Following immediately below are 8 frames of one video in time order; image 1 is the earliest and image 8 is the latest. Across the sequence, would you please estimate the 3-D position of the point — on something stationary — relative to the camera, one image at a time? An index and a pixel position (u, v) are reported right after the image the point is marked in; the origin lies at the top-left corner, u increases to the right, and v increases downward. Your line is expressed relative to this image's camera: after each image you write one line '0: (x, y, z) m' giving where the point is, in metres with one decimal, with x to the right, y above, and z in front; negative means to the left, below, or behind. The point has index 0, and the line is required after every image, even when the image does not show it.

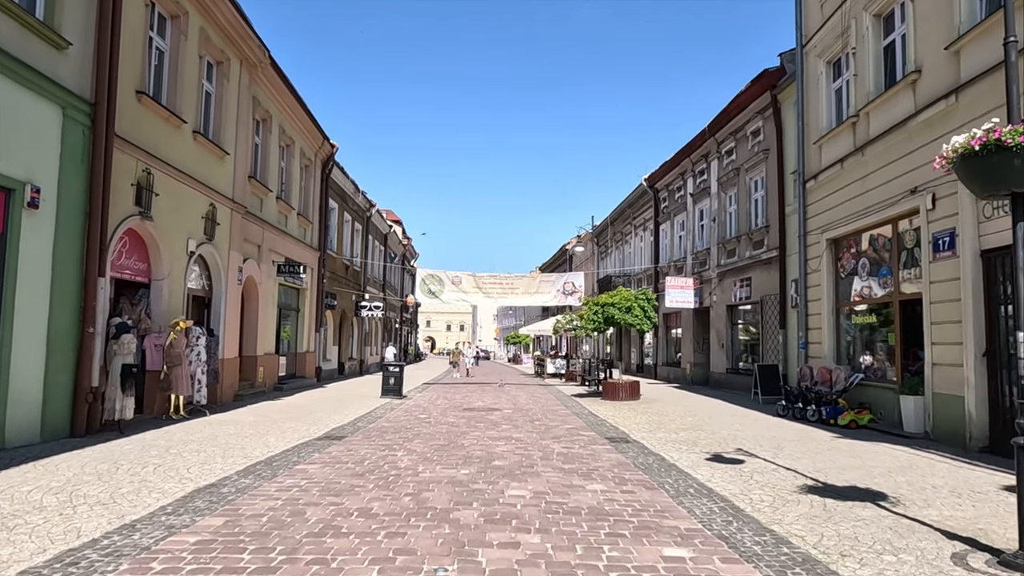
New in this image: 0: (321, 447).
0: (-2.6, -2.1, +9.0) m
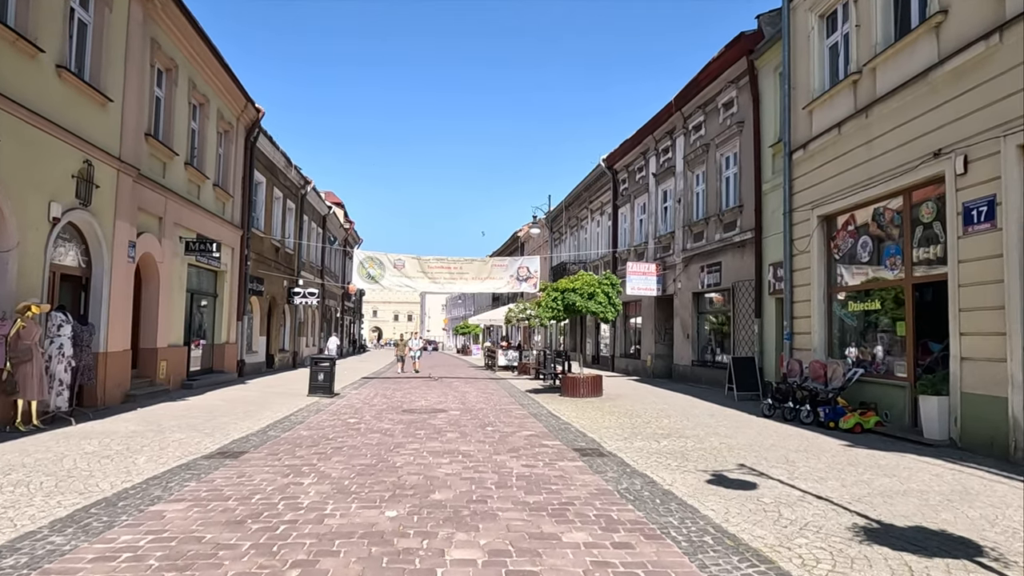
0: (-3.1, -1.9, +6.7) m
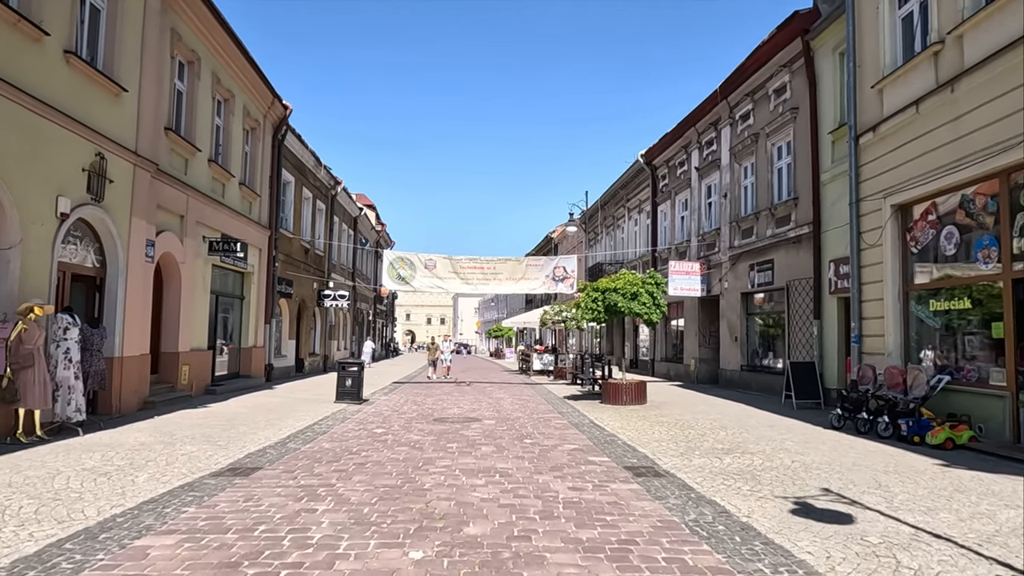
0: (-2.7, -1.8, +5.9) m
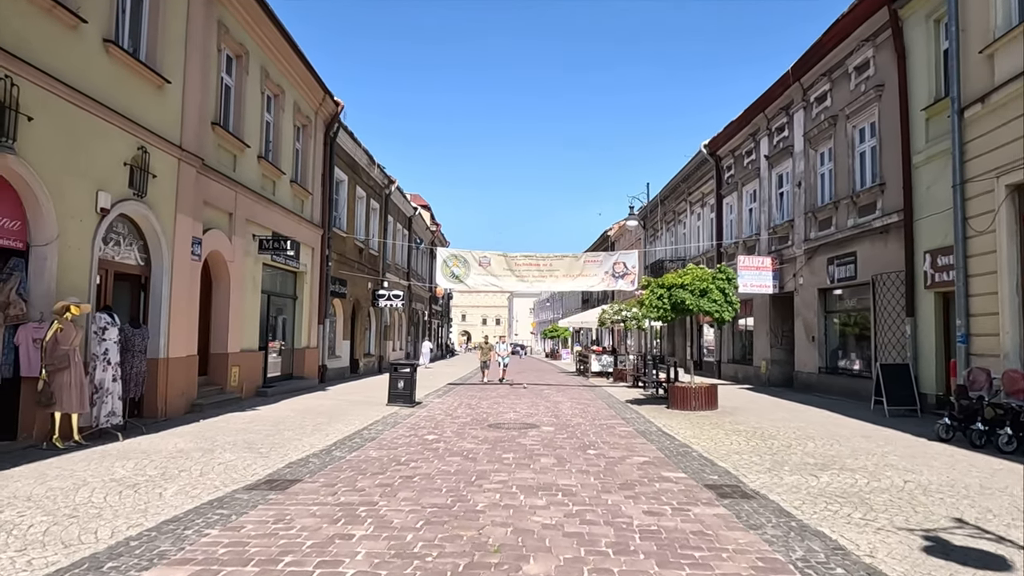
0: (-2.2, -1.8, +5.3) m
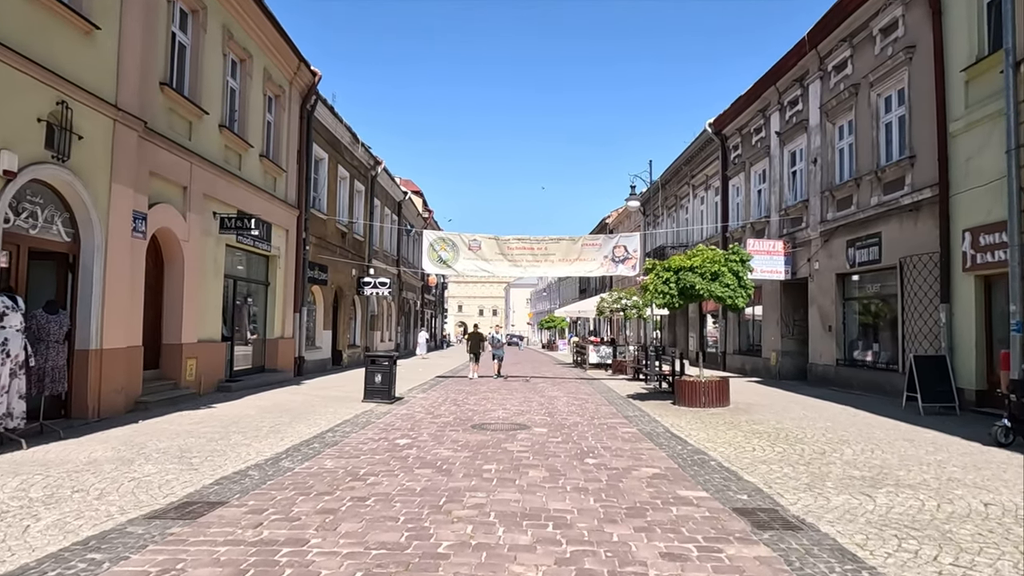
0: (-2.4, -1.6, +3.9) m
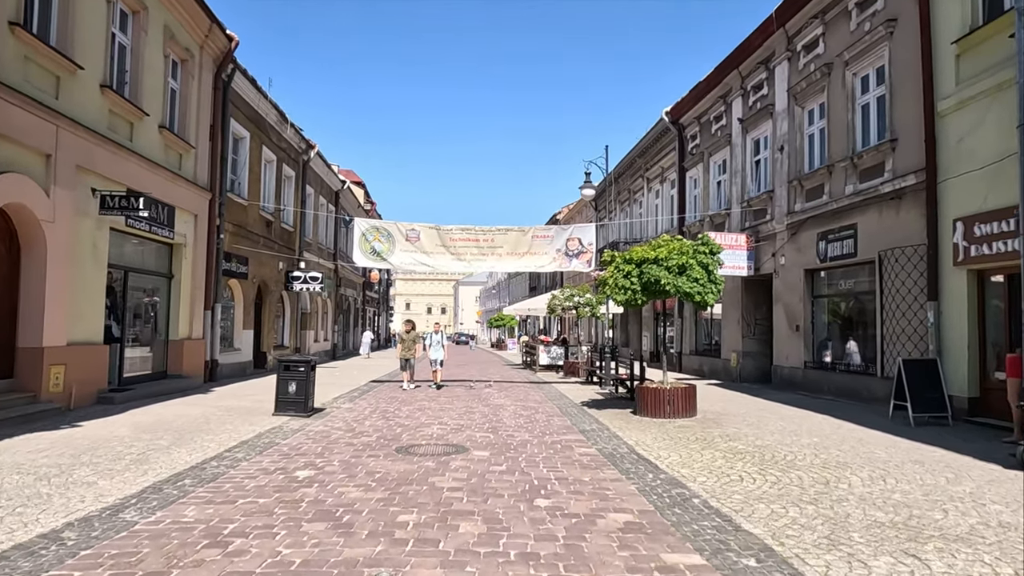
0: (-2.7, -1.5, +2.1) m
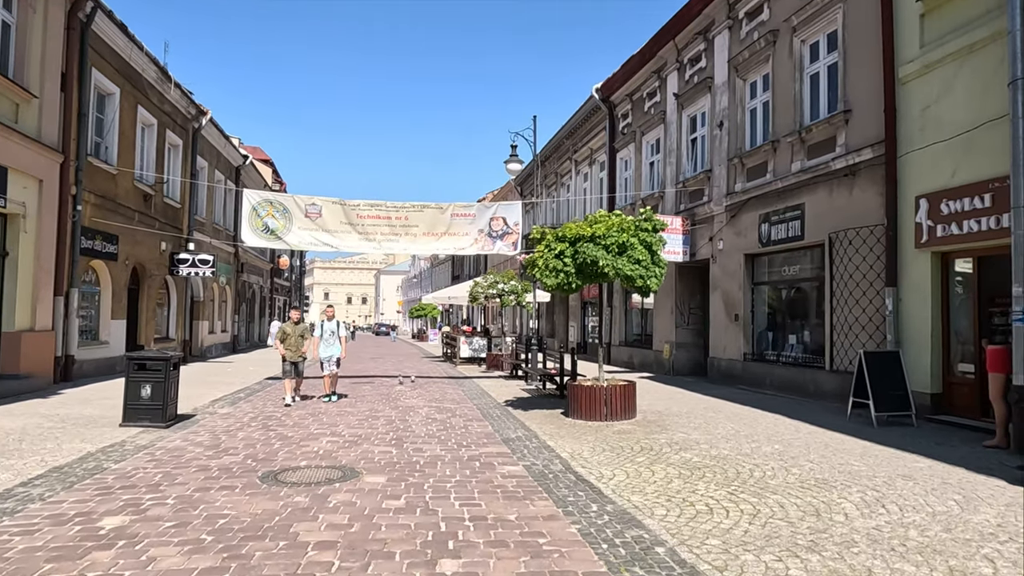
0: (-2.9, -1.4, +0.1) m
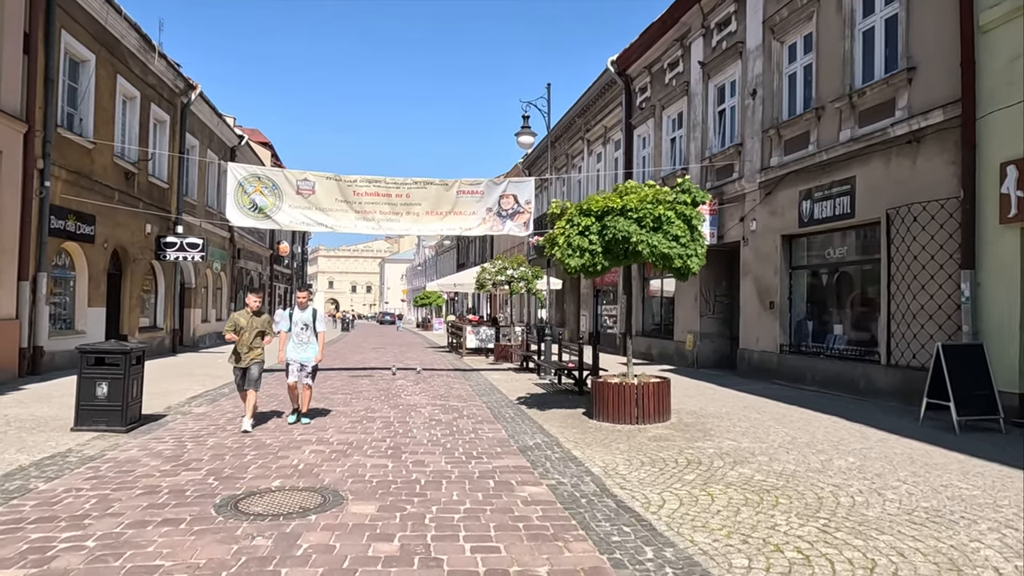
0: (-2.8, -1.3, -1.1) m
